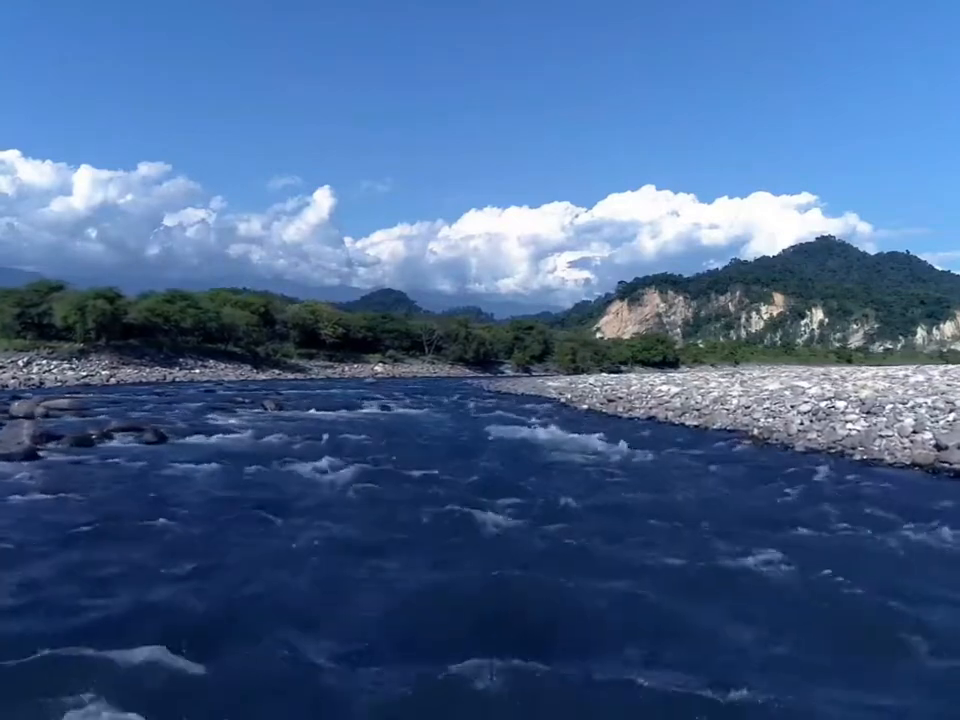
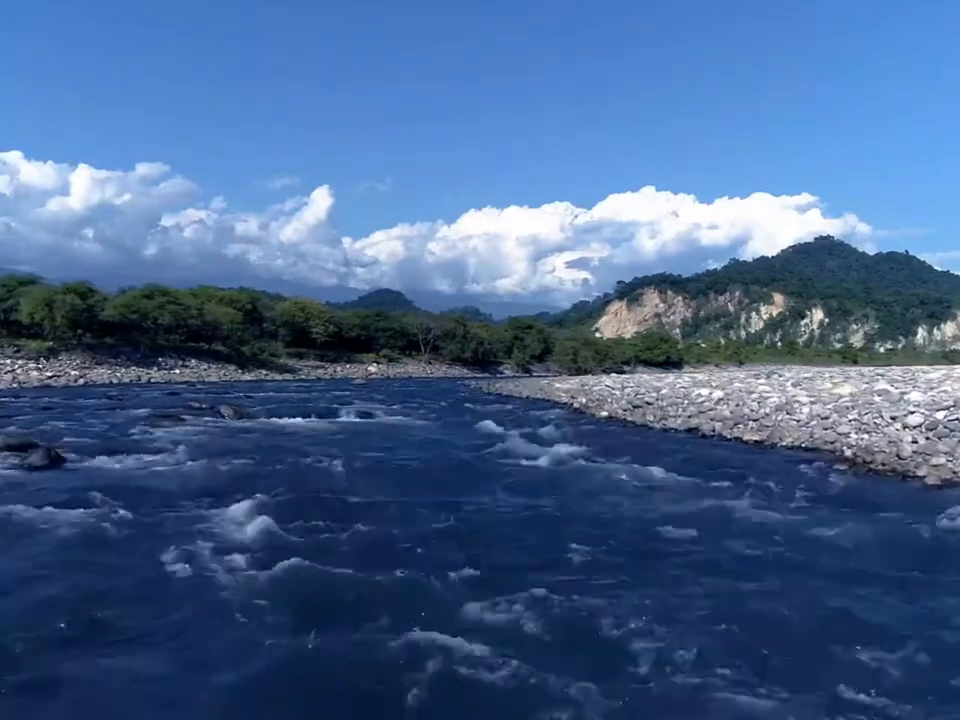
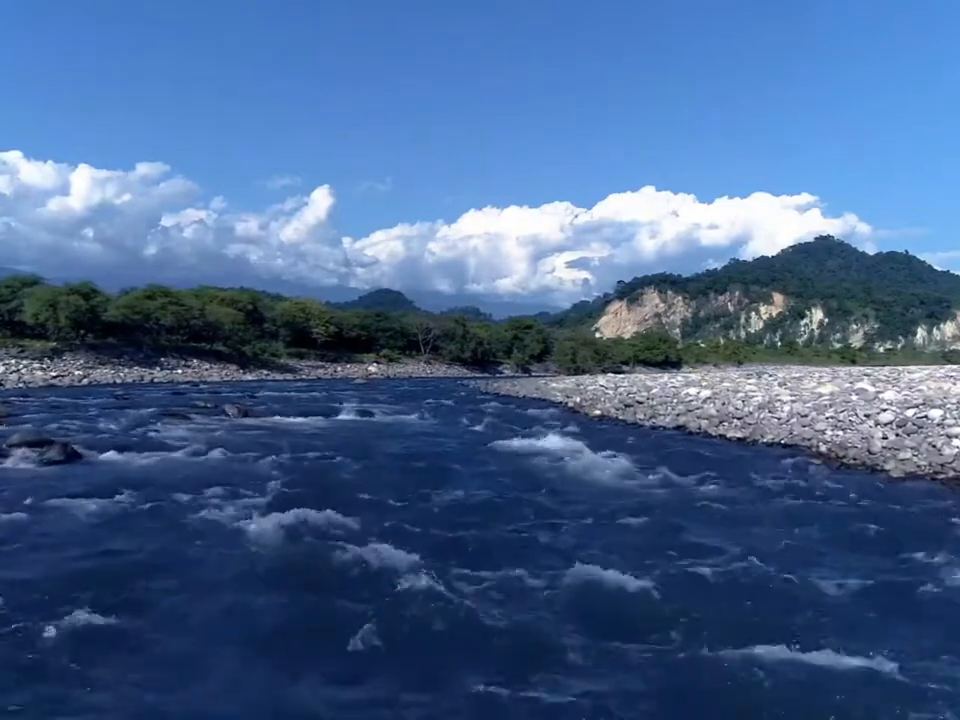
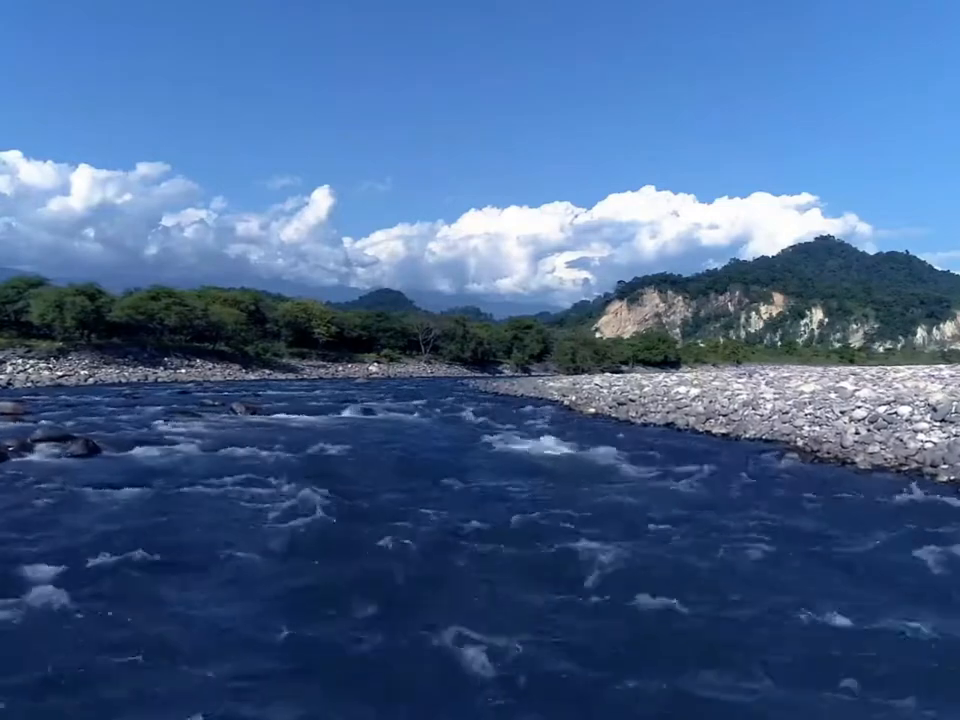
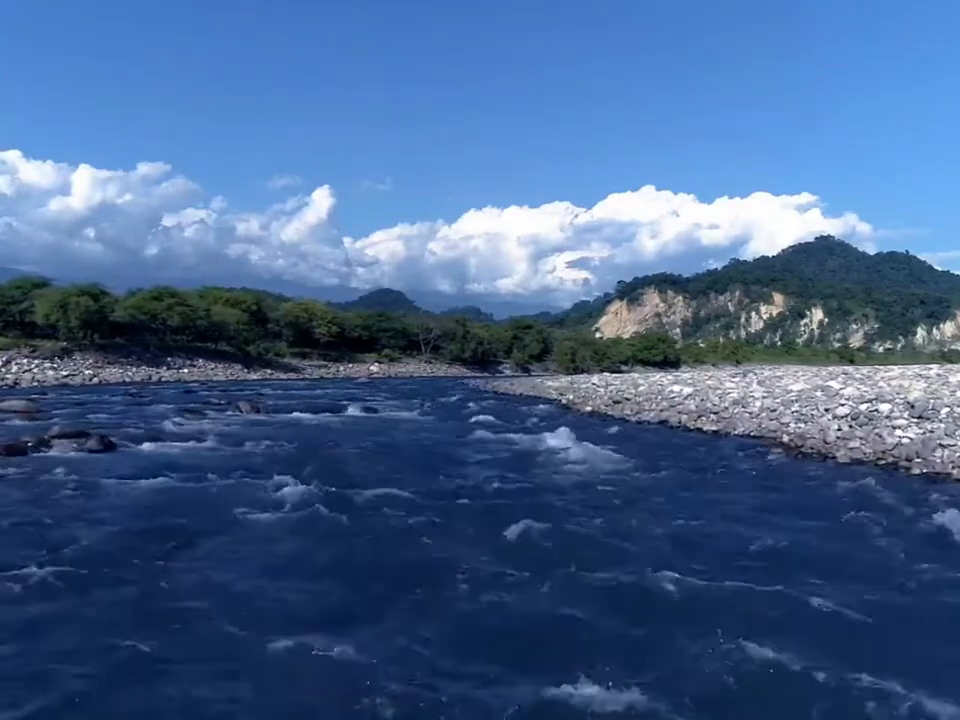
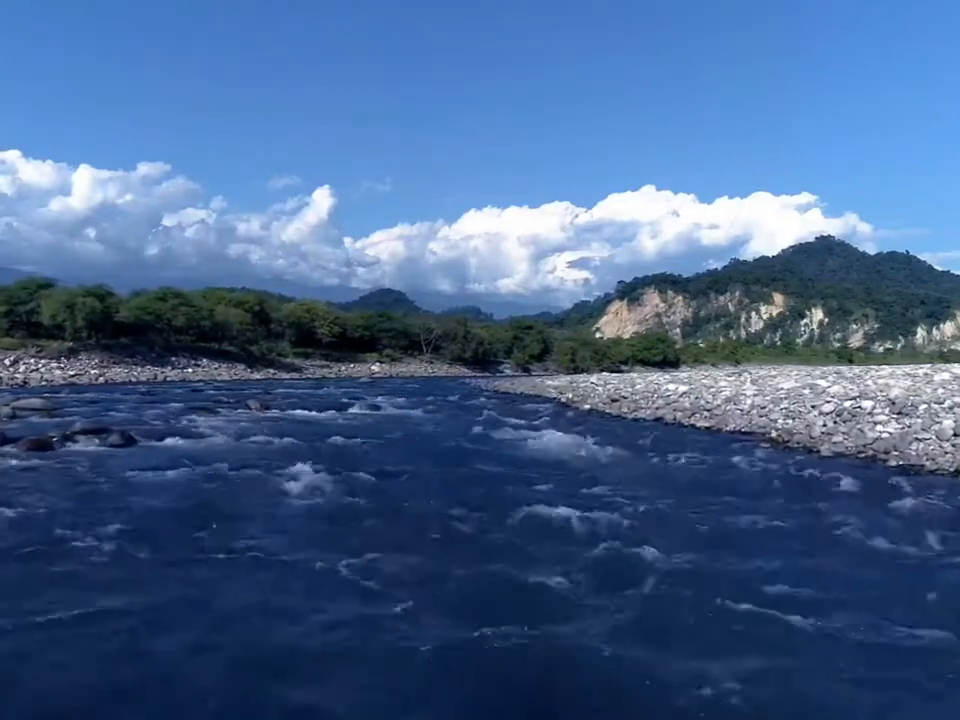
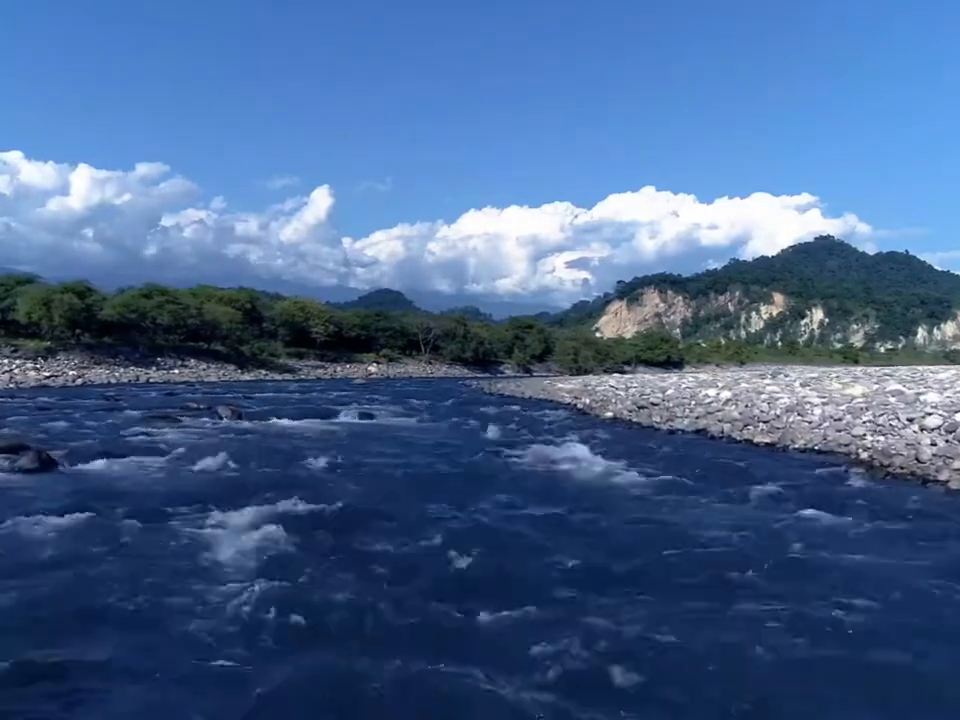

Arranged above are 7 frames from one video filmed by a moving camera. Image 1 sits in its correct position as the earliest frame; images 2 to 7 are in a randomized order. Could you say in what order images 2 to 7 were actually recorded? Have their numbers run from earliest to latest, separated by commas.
6, 5, 4, 3, 2, 7
